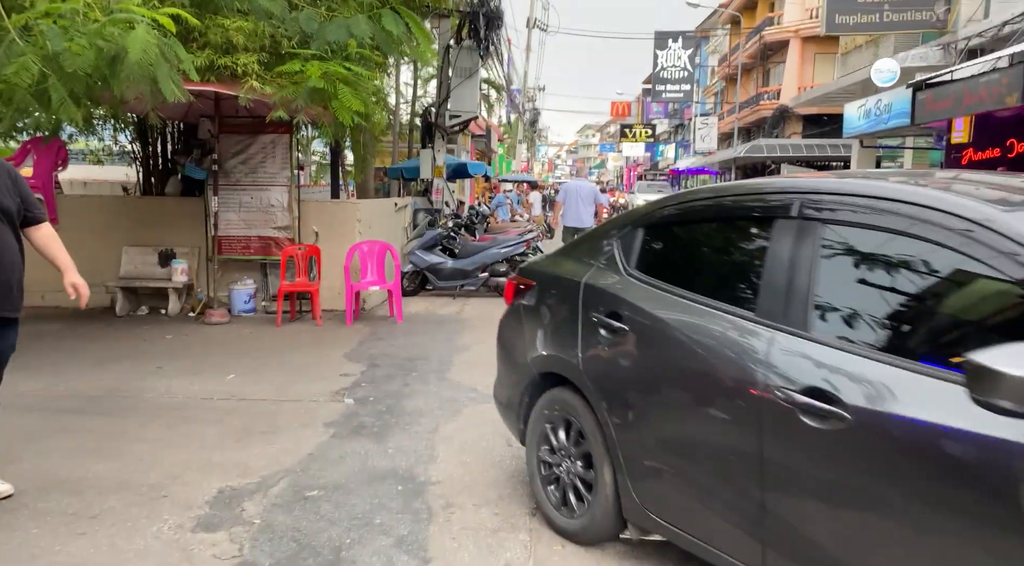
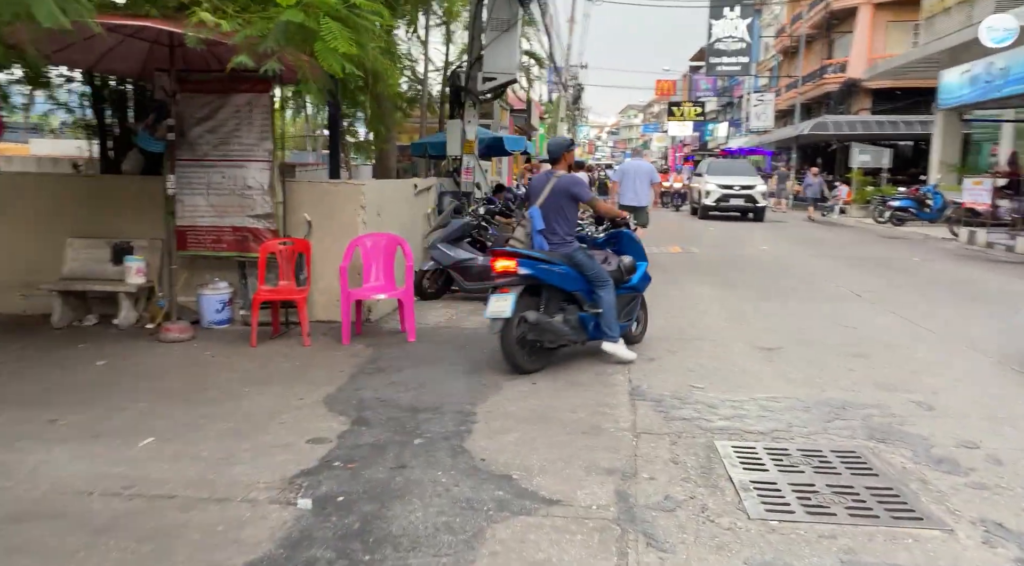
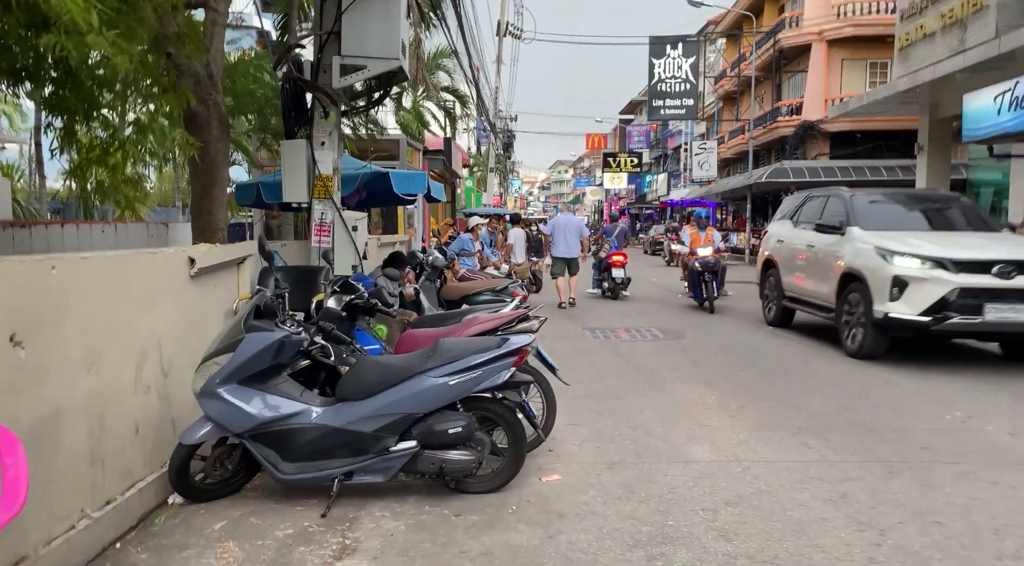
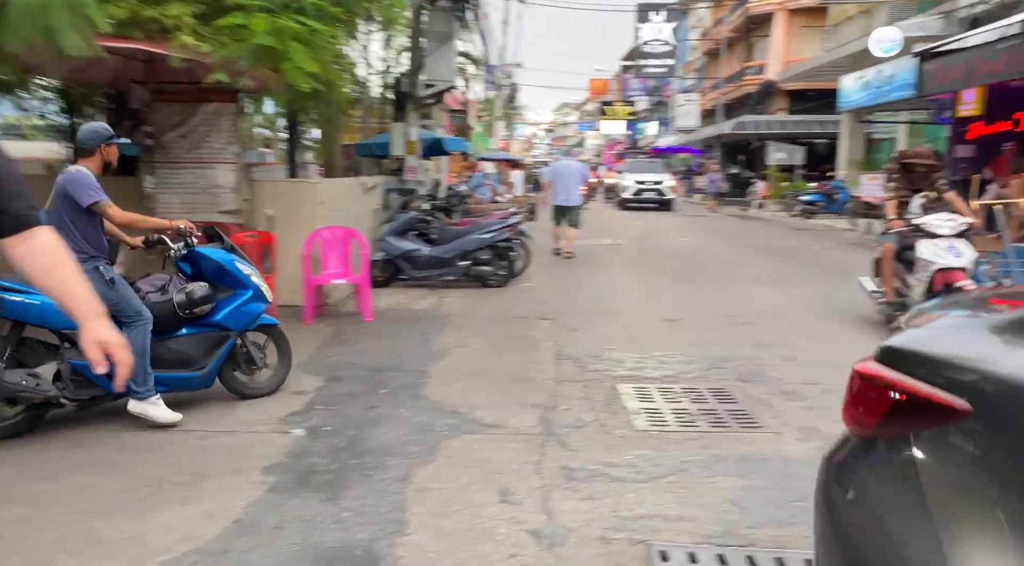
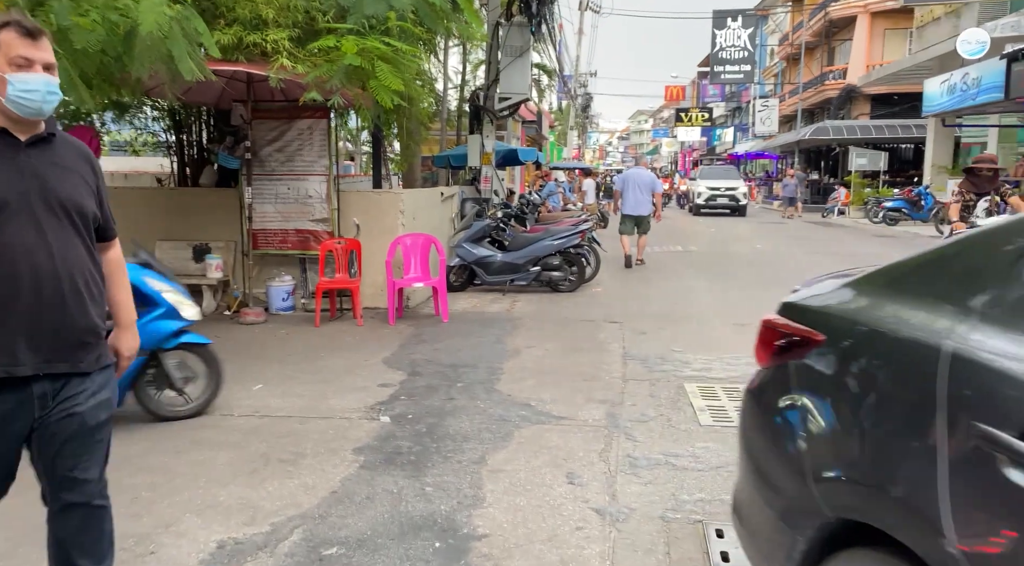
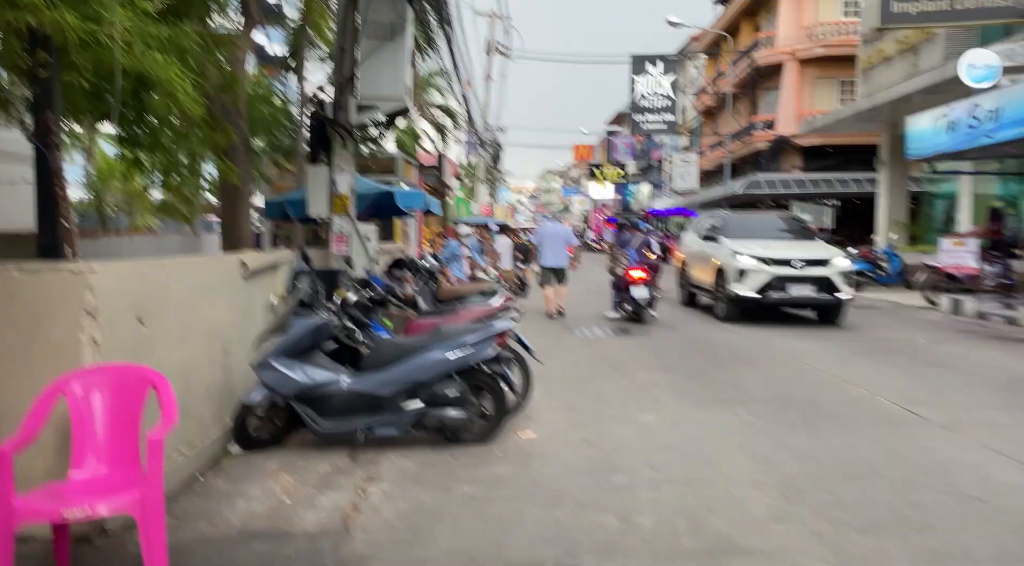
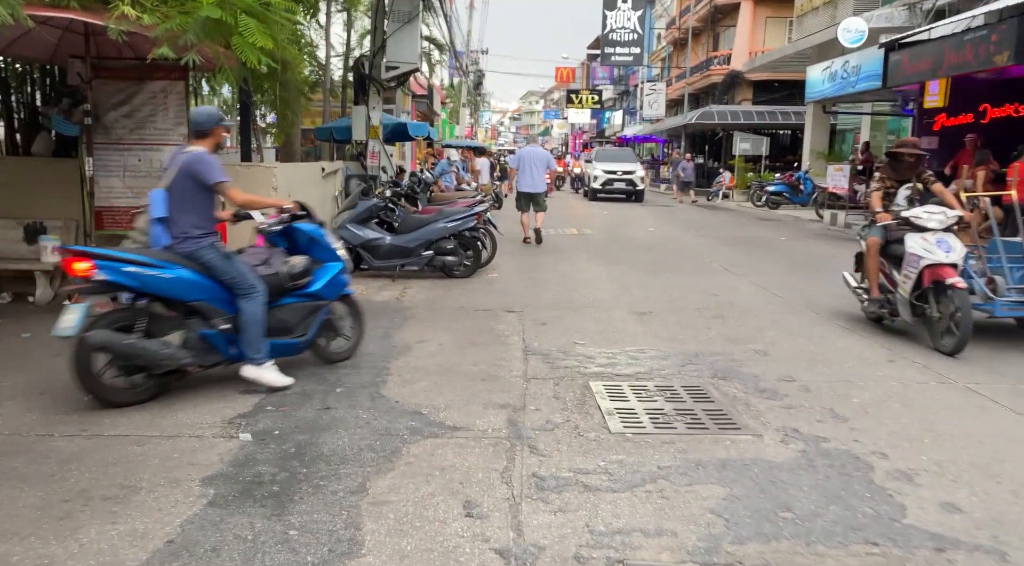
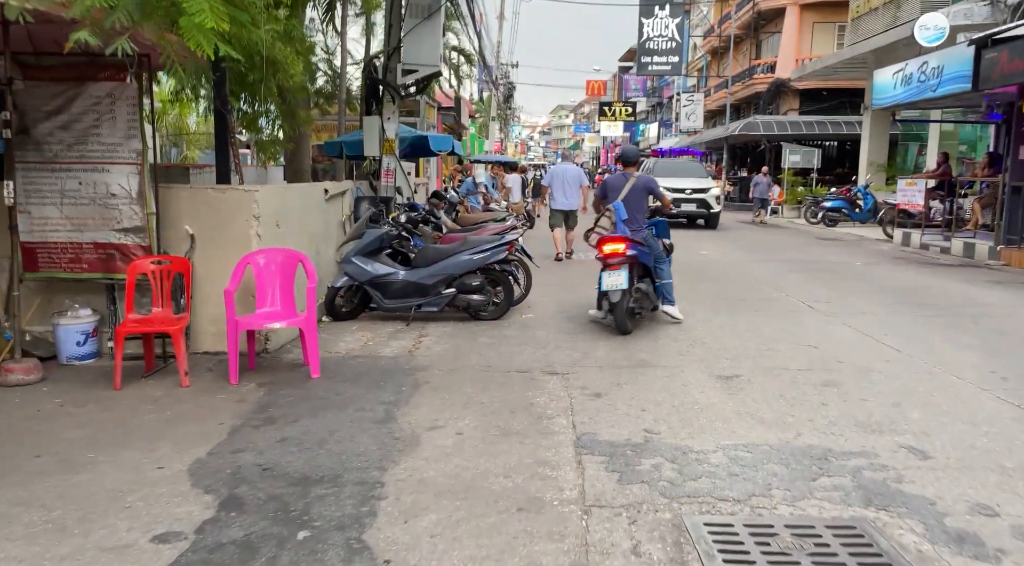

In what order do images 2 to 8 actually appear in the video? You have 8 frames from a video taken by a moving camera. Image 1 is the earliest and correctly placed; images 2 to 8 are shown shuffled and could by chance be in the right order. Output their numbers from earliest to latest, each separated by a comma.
5, 4, 7, 2, 8, 6, 3
